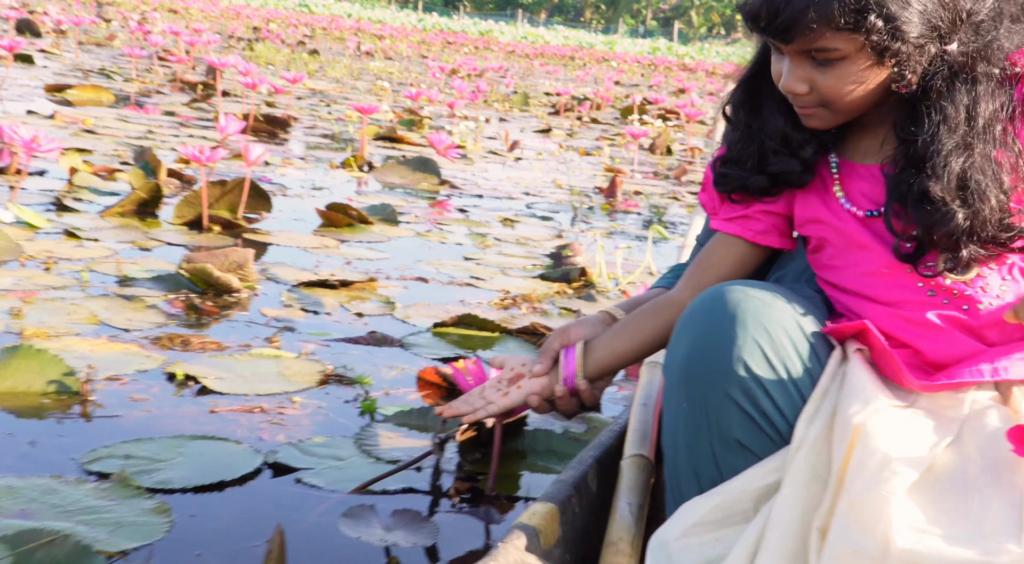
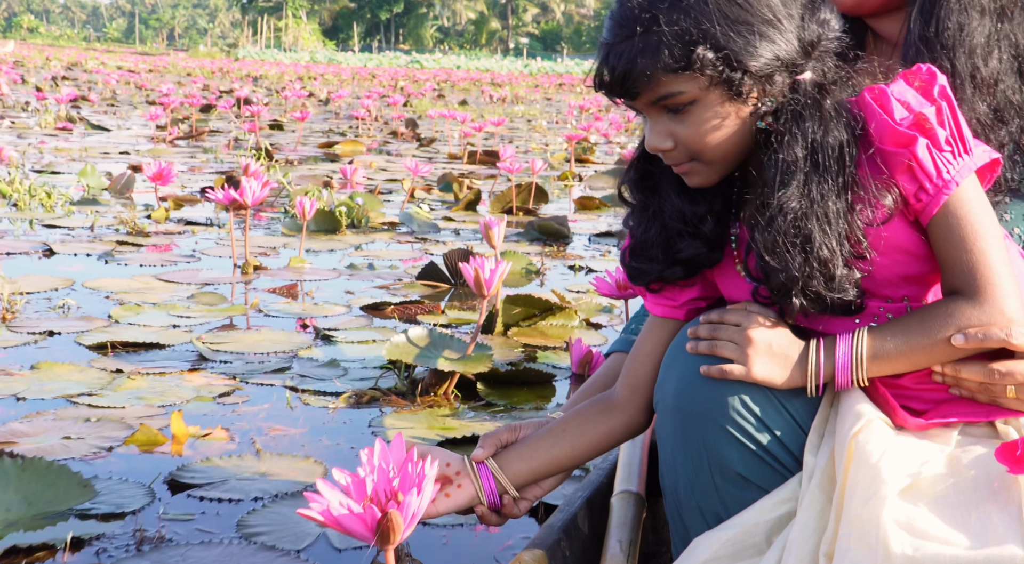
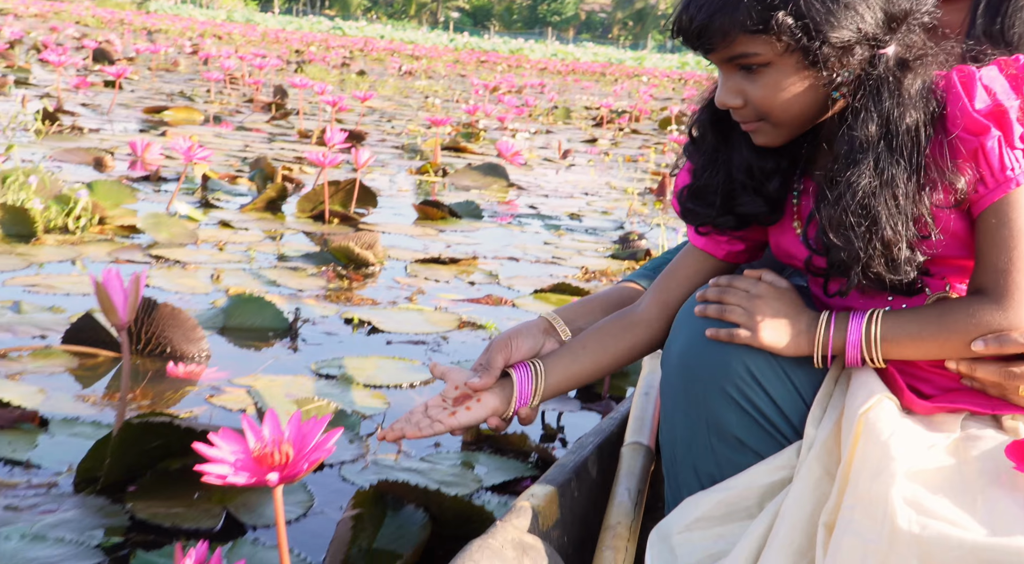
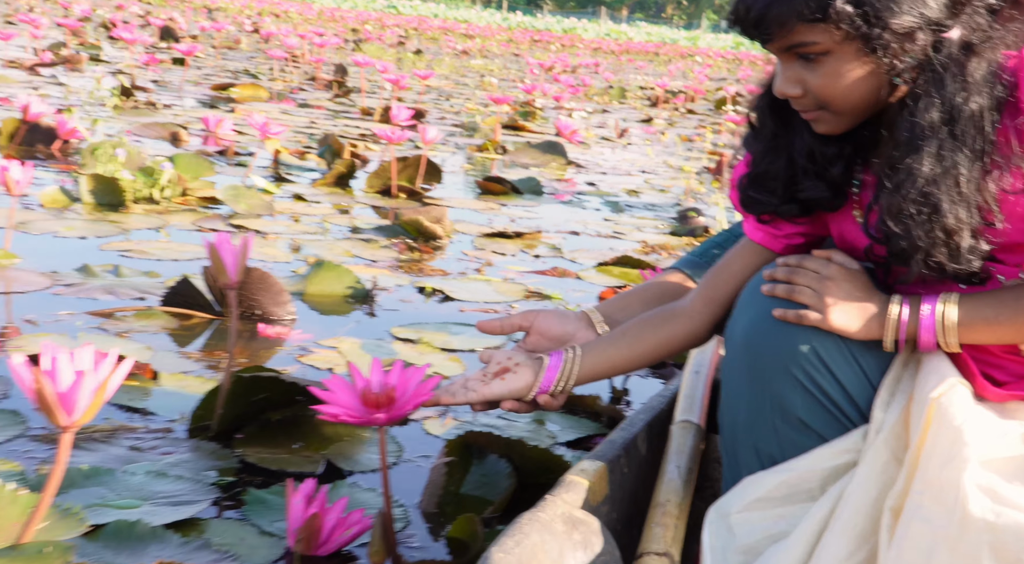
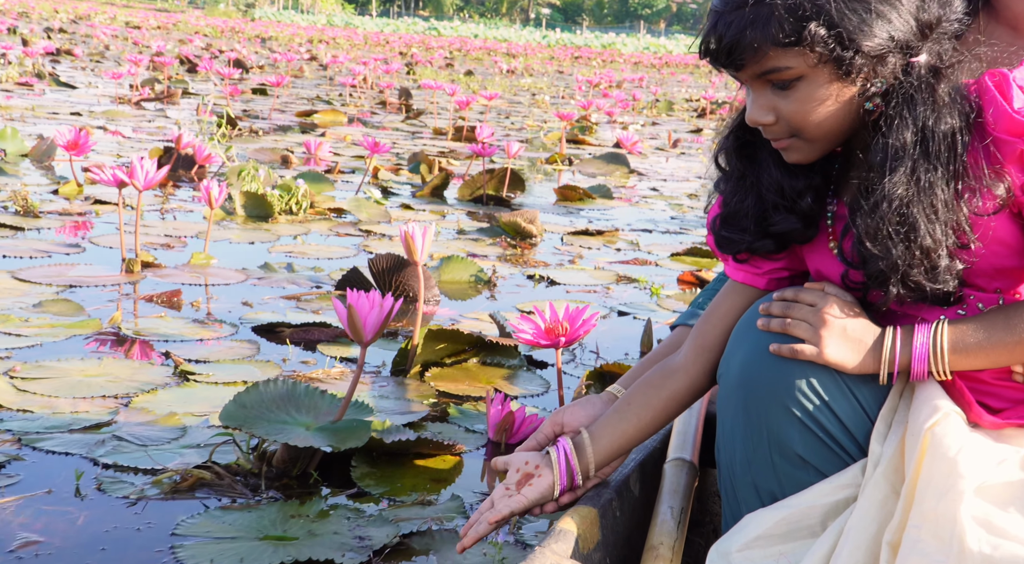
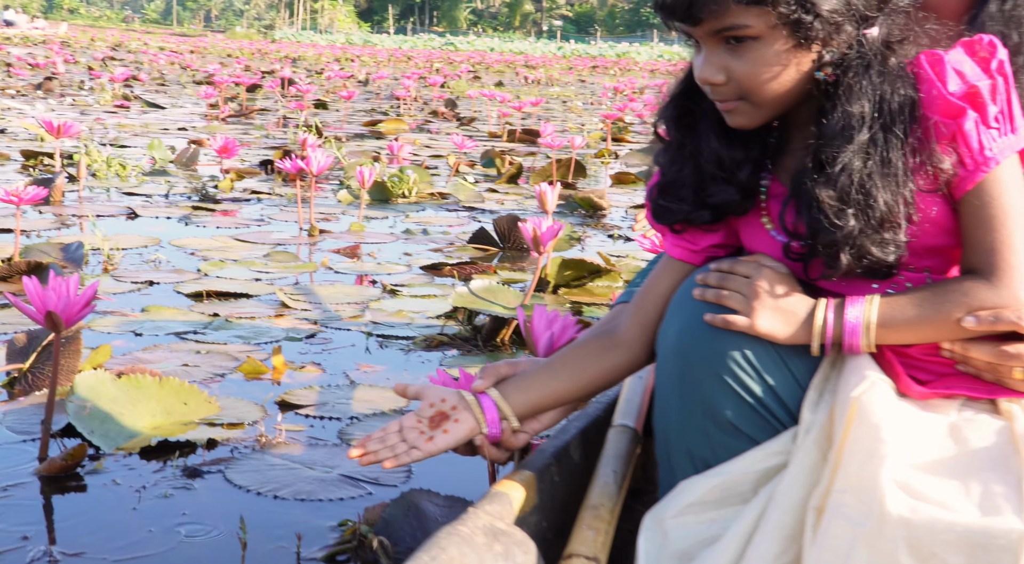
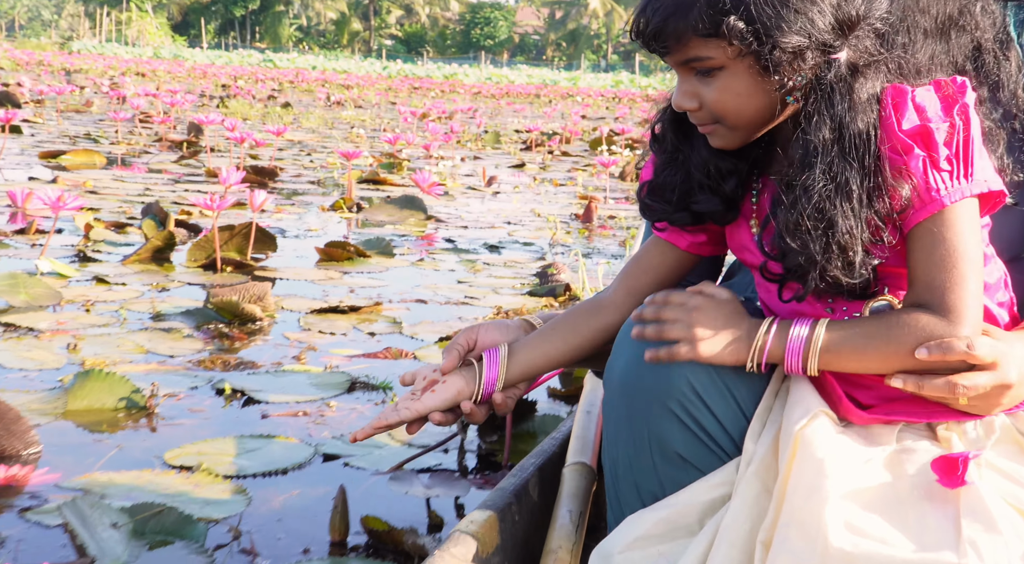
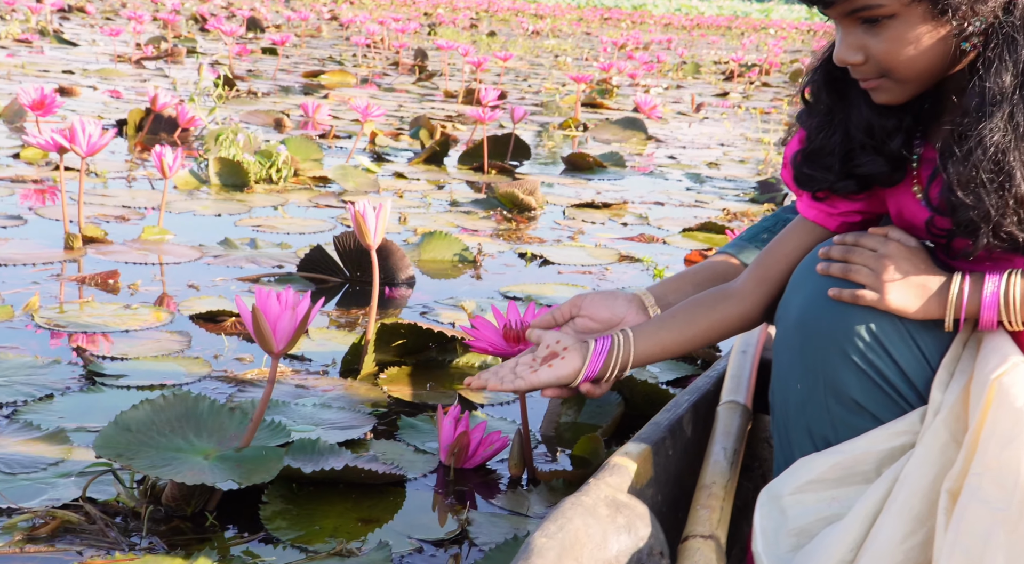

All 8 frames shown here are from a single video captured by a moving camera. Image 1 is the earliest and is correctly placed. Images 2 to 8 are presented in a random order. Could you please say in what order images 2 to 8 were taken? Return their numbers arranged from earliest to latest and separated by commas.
7, 3, 4, 8, 5, 2, 6
